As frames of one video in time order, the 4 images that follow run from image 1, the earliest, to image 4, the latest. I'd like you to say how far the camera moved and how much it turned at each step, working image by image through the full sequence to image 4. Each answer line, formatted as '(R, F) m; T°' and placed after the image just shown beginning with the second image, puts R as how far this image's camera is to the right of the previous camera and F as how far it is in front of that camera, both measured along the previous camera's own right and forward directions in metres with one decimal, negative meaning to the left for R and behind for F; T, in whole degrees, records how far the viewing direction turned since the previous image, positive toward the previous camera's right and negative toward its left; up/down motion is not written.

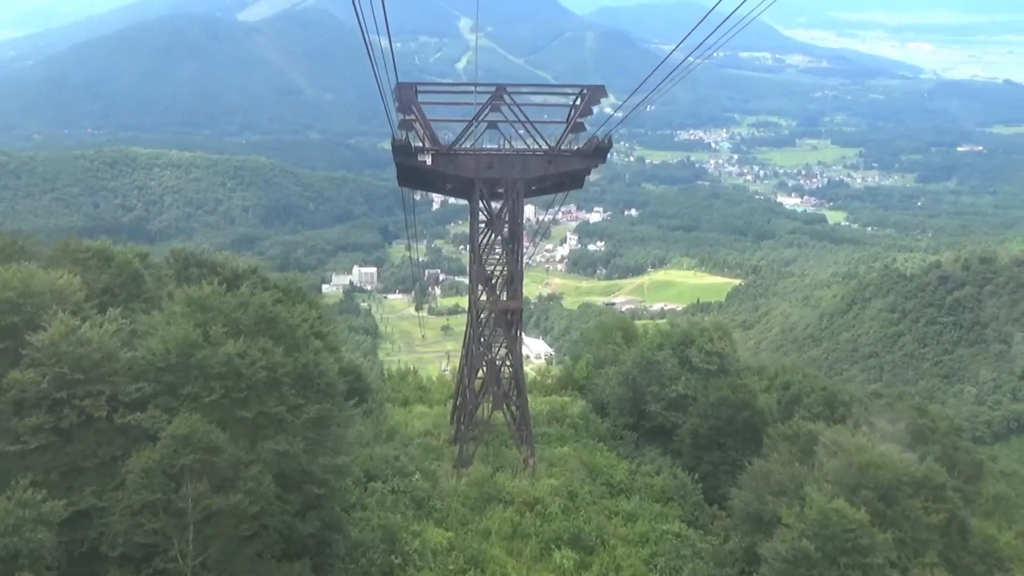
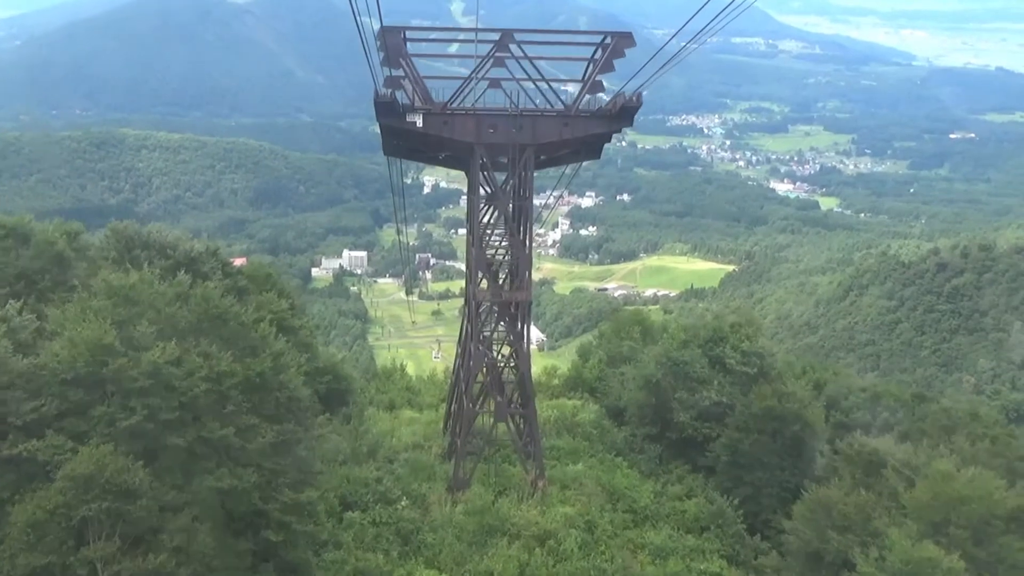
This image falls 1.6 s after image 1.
(-0.2, +3.2) m; 0°
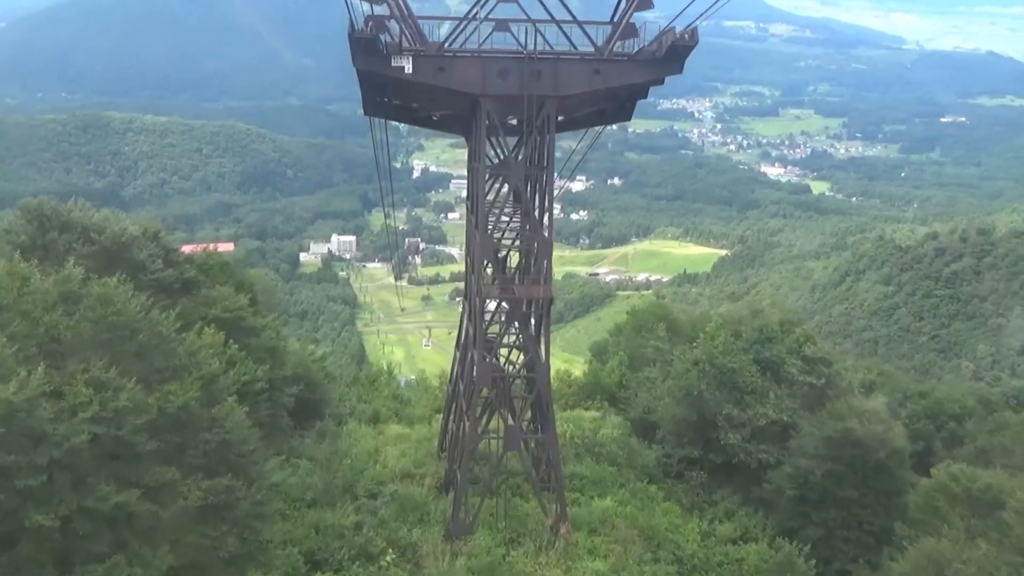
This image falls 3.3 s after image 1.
(-0.3, +3.5) m; +1°
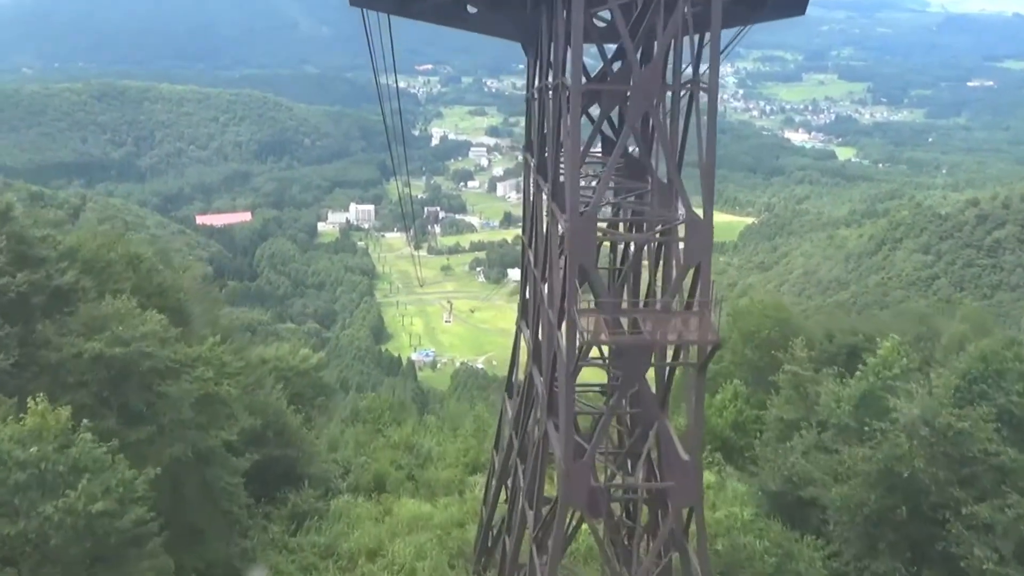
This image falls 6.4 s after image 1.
(-0.6, +6.2) m; -1°
